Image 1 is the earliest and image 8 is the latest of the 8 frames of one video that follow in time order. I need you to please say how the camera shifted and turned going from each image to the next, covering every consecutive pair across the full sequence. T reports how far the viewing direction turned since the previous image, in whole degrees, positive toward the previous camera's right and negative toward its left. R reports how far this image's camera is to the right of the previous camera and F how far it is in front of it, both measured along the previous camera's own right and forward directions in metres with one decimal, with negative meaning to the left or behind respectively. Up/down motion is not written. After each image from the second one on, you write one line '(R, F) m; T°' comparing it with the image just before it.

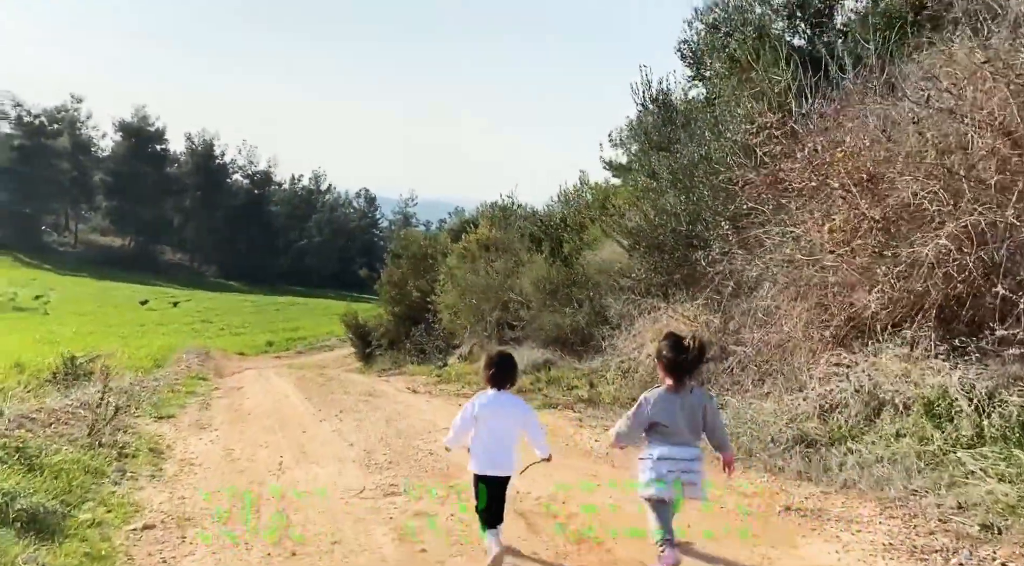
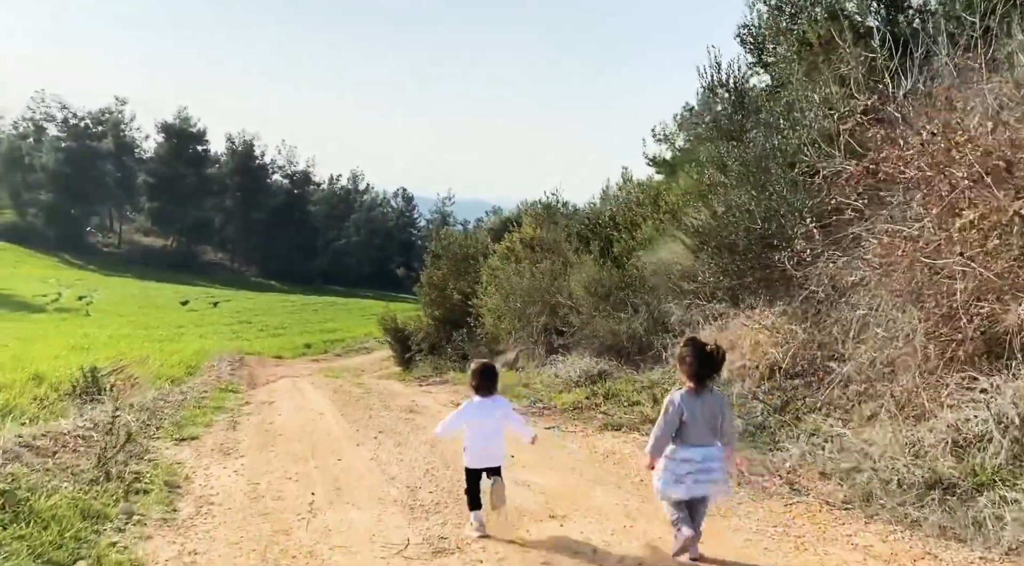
(-0.3, +1.3) m; -2°
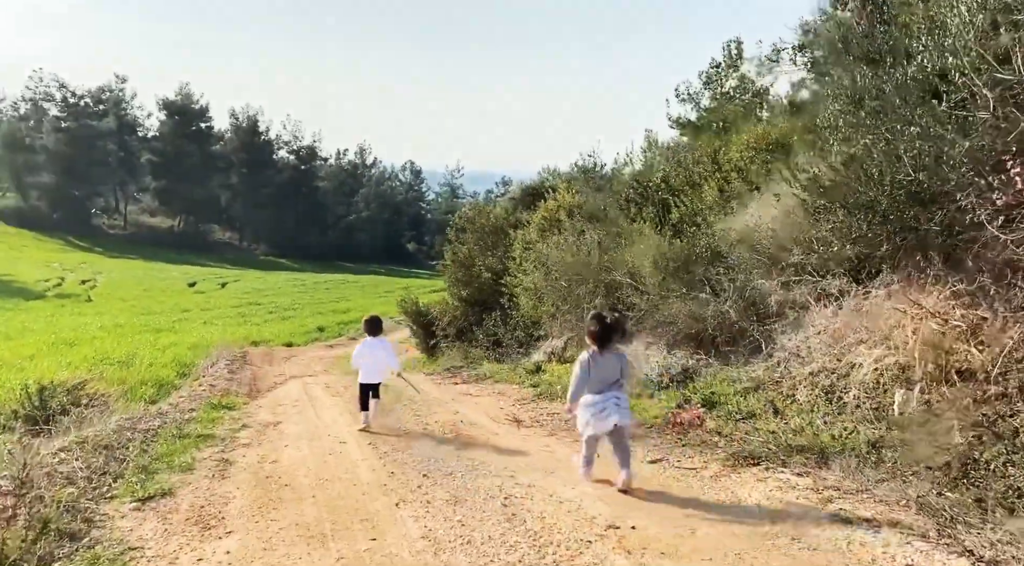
(-0.7, +3.3) m; -1°
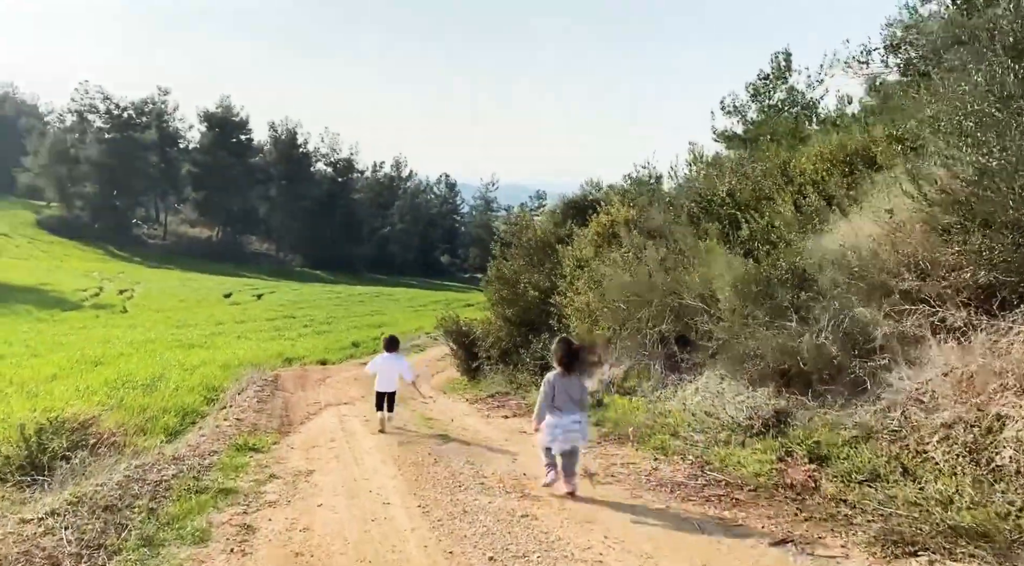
(-0.4, +1.6) m; -2°
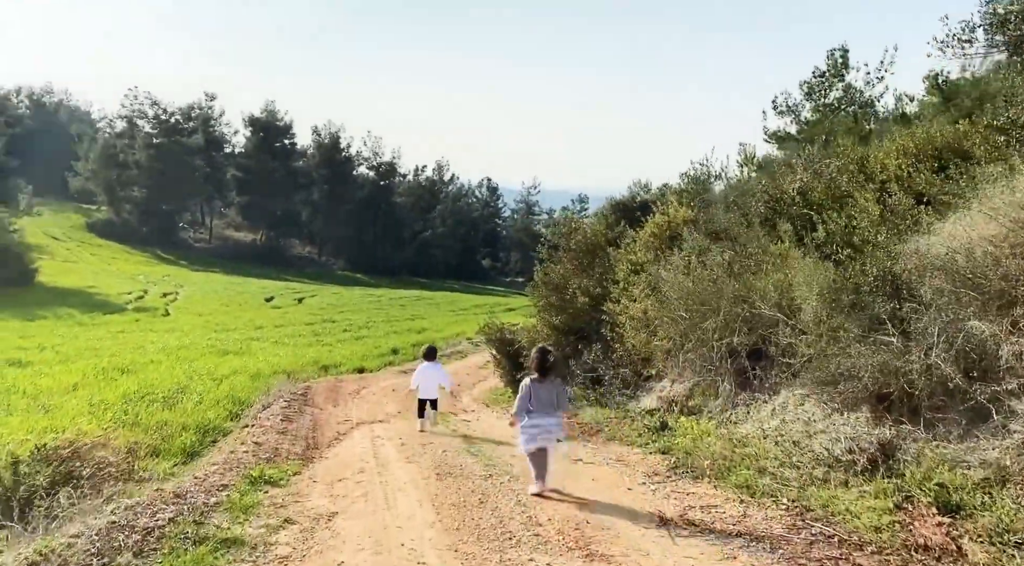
(-0.2, +1.6) m; -3°
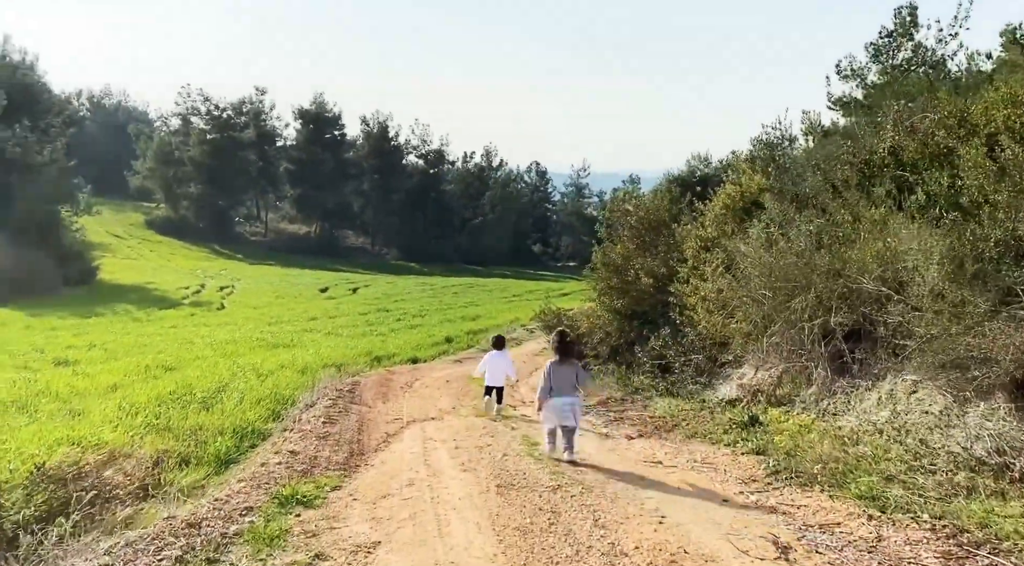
(-0.1, +1.5) m; -3°
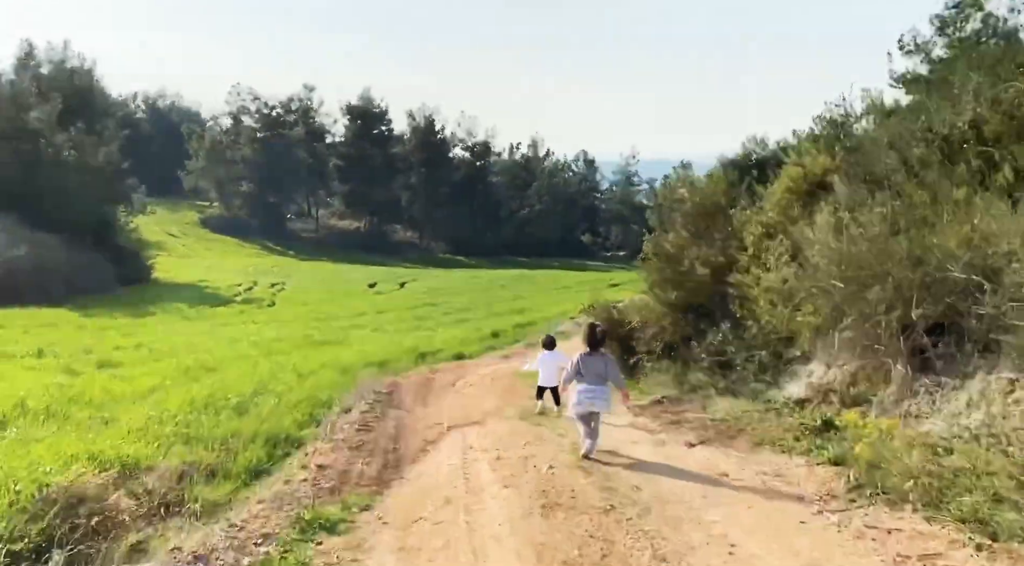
(0.0, +0.9) m; -3°
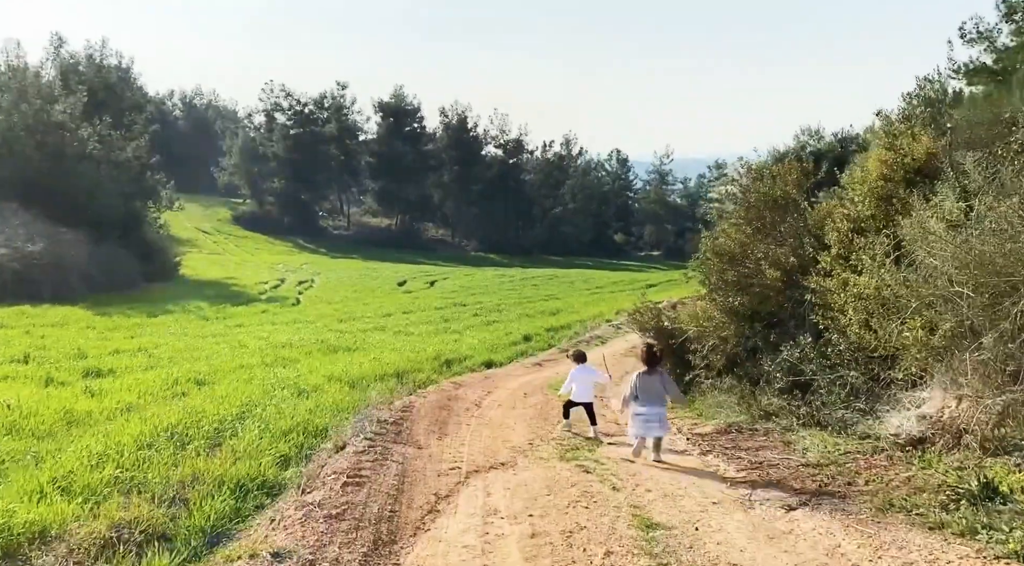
(-0.1, +2.8) m; -2°
